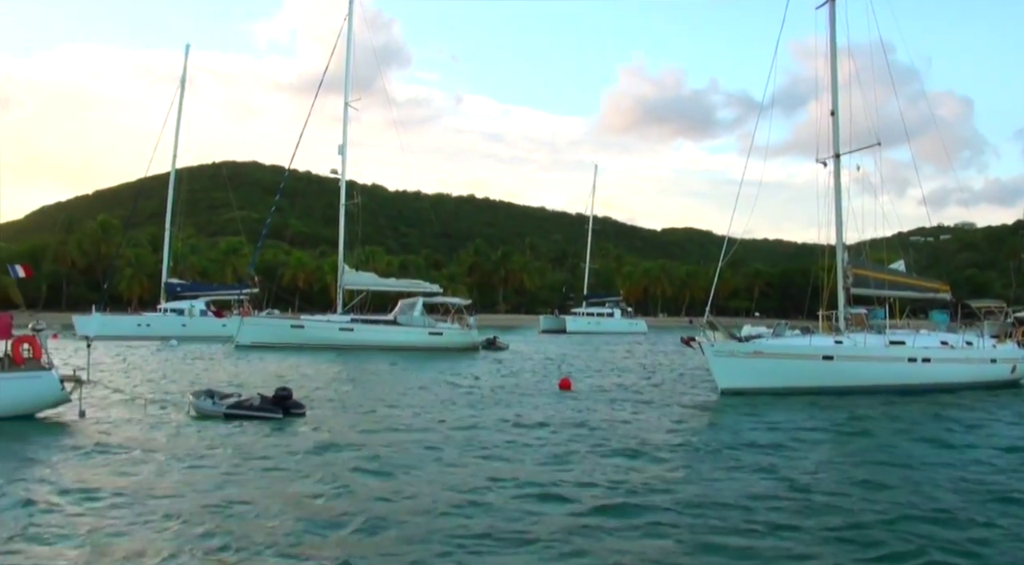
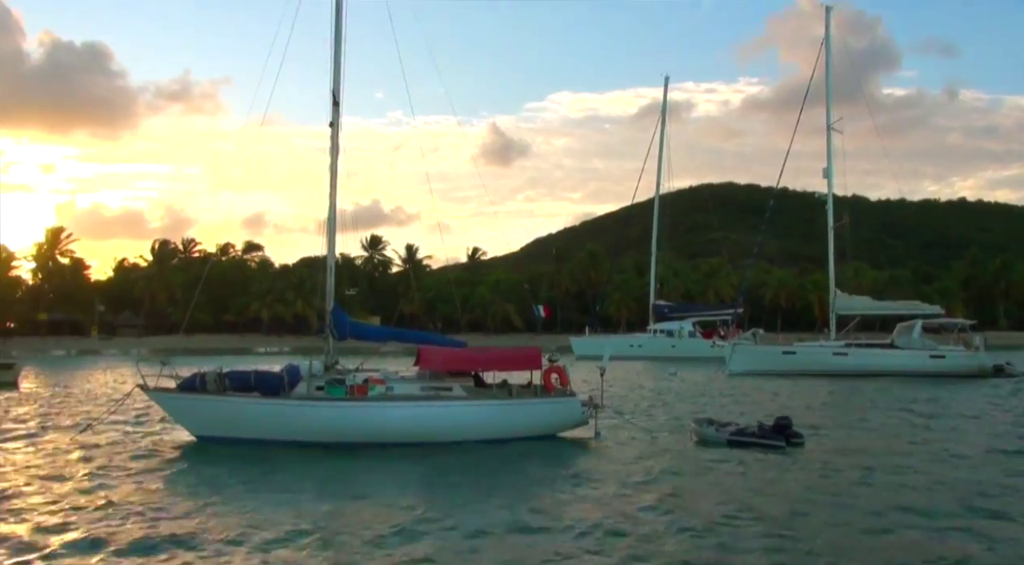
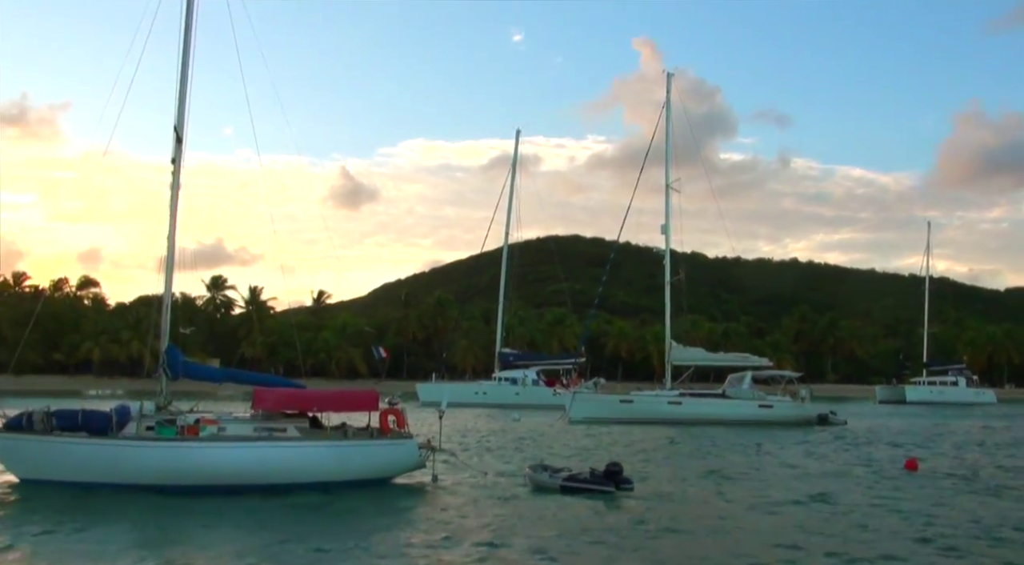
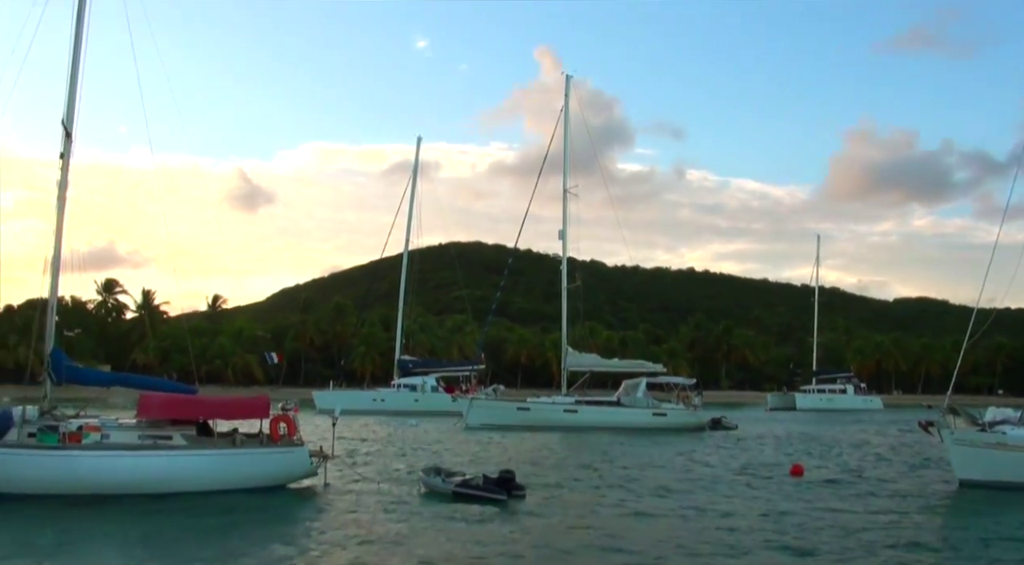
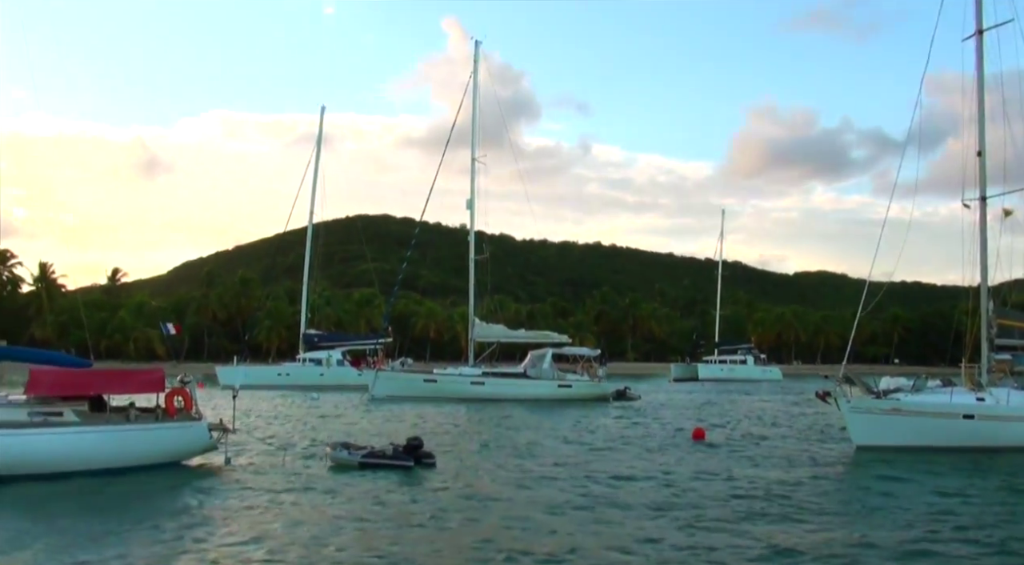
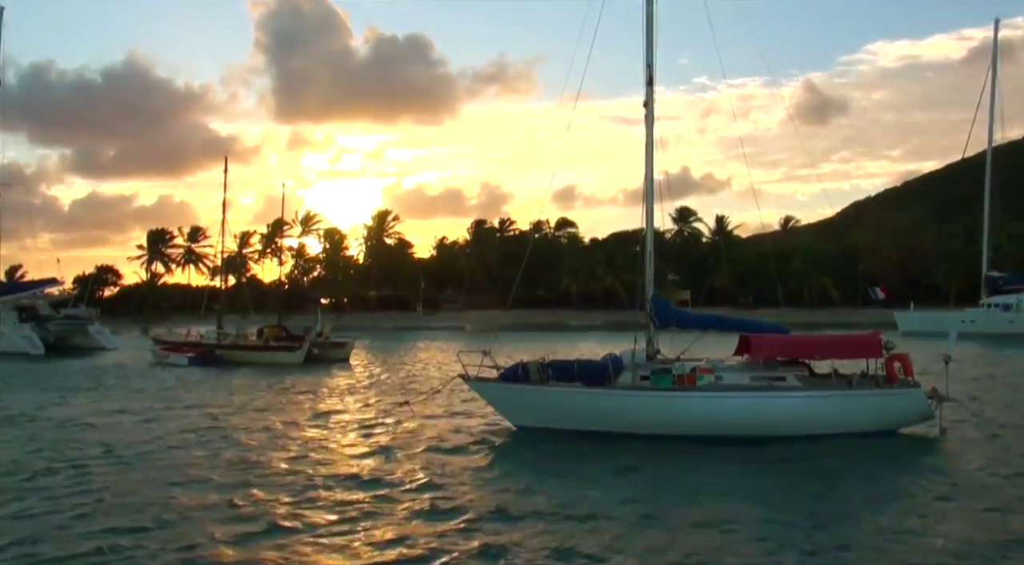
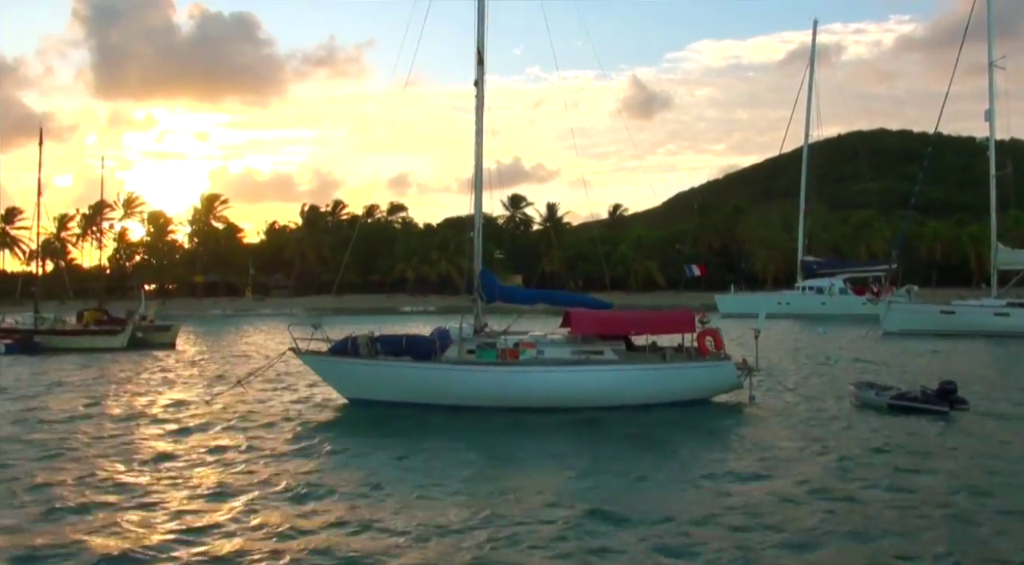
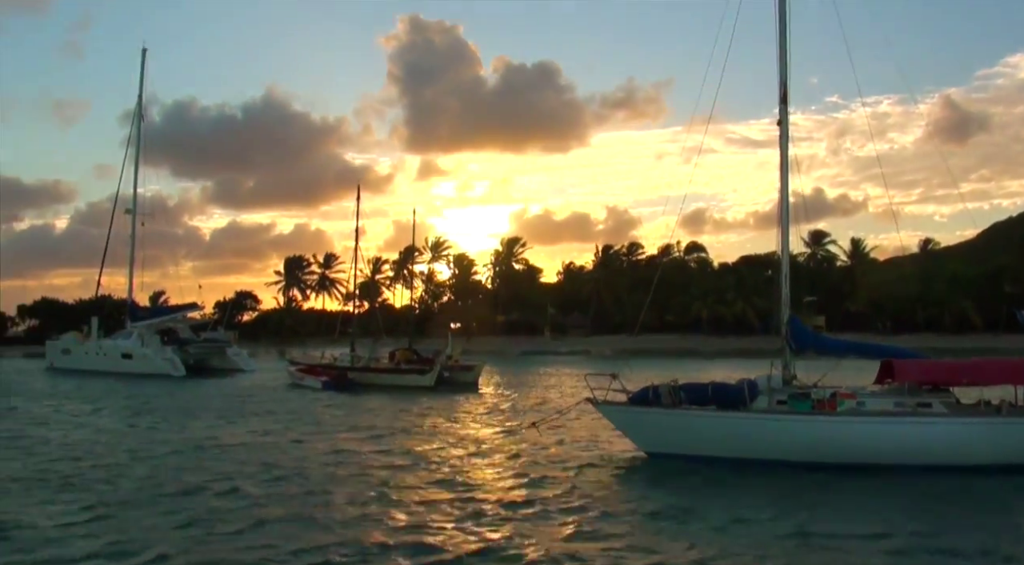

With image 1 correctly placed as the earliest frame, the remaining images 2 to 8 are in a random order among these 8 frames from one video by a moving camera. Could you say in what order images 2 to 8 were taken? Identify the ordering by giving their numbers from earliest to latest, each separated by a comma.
5, 4, 3, 2, 7, 6, 8
